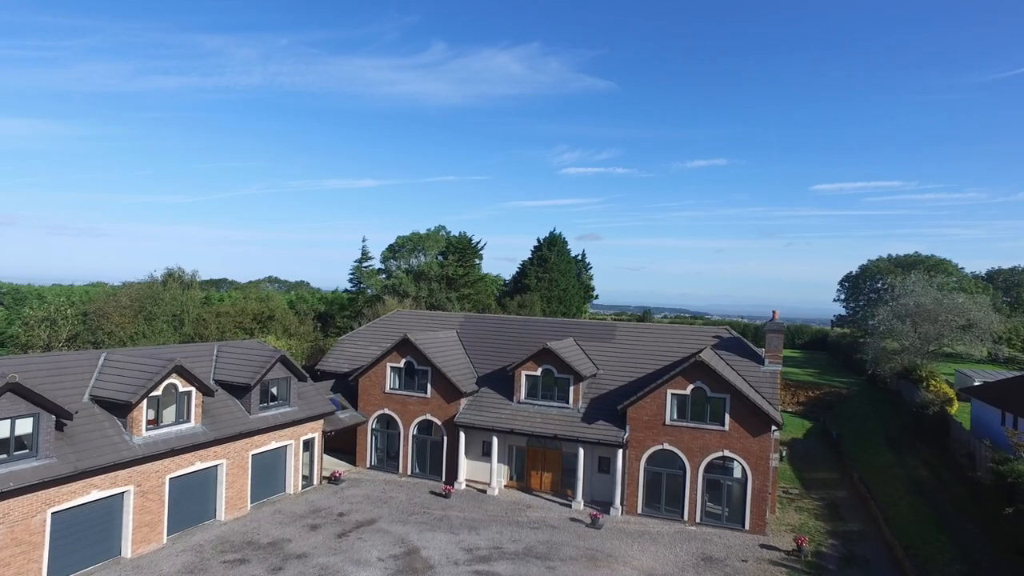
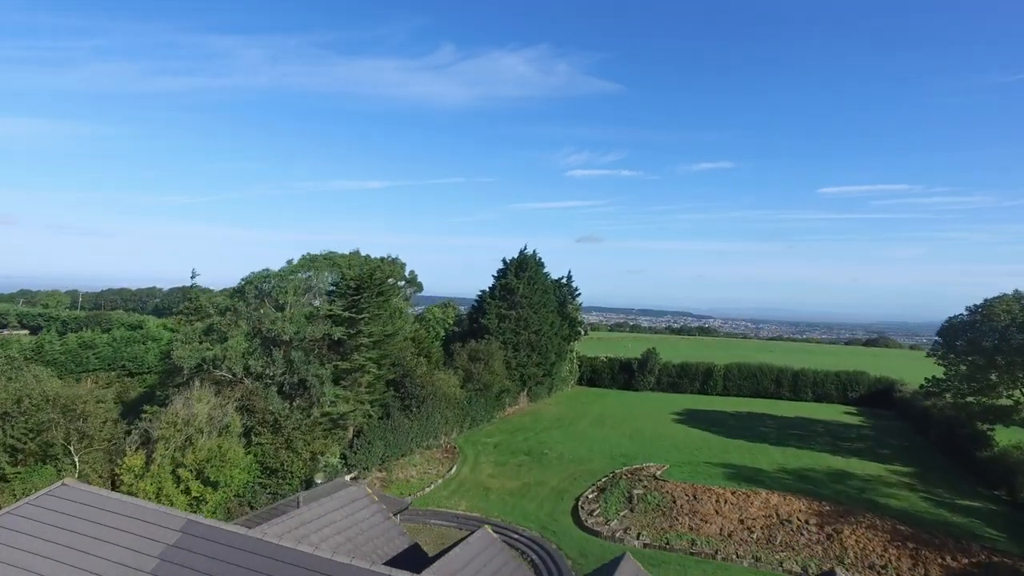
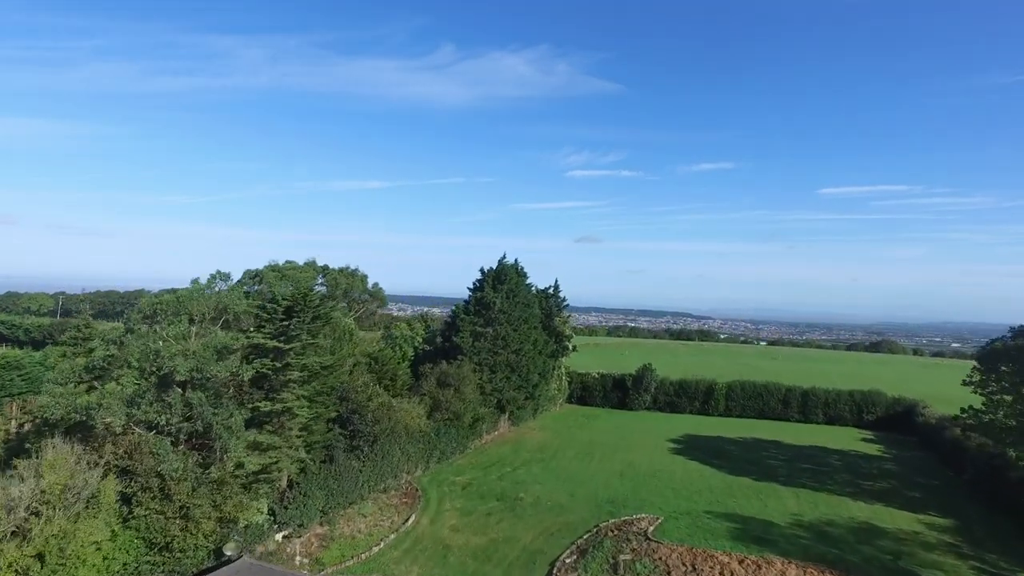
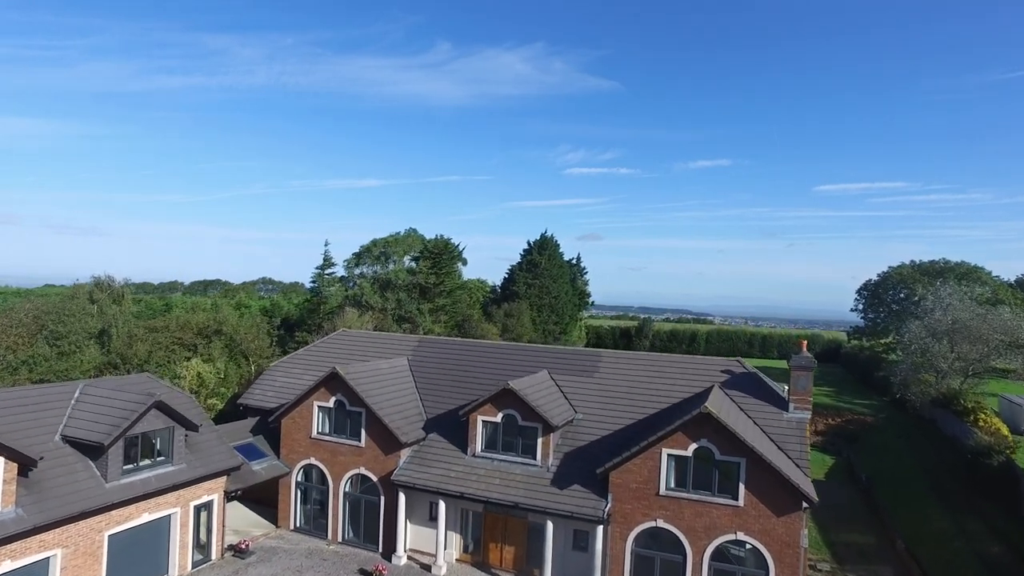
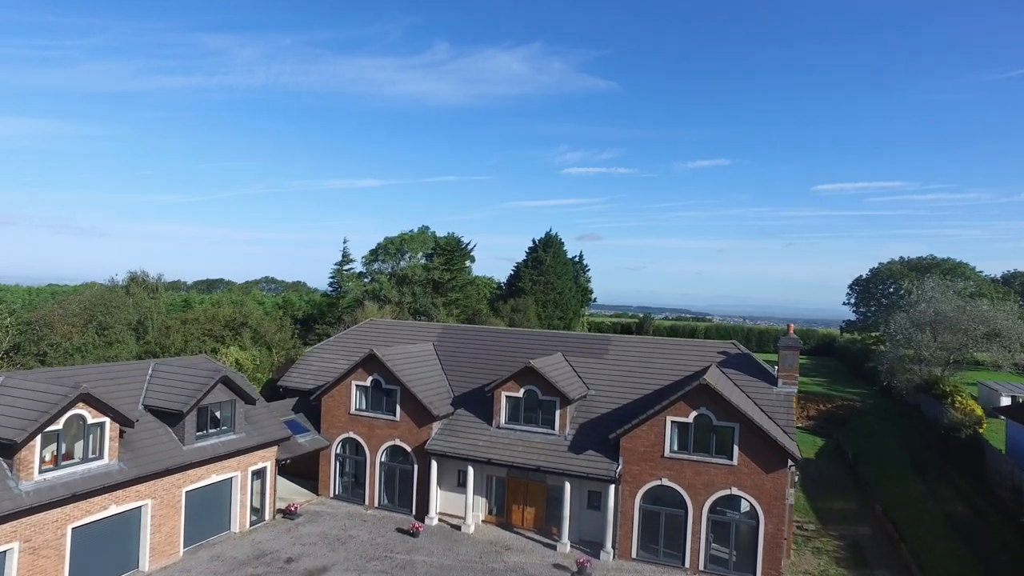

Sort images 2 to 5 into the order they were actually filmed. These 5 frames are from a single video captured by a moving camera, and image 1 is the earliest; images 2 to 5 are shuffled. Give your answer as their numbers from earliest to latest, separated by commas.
5, 4, 2, 3
